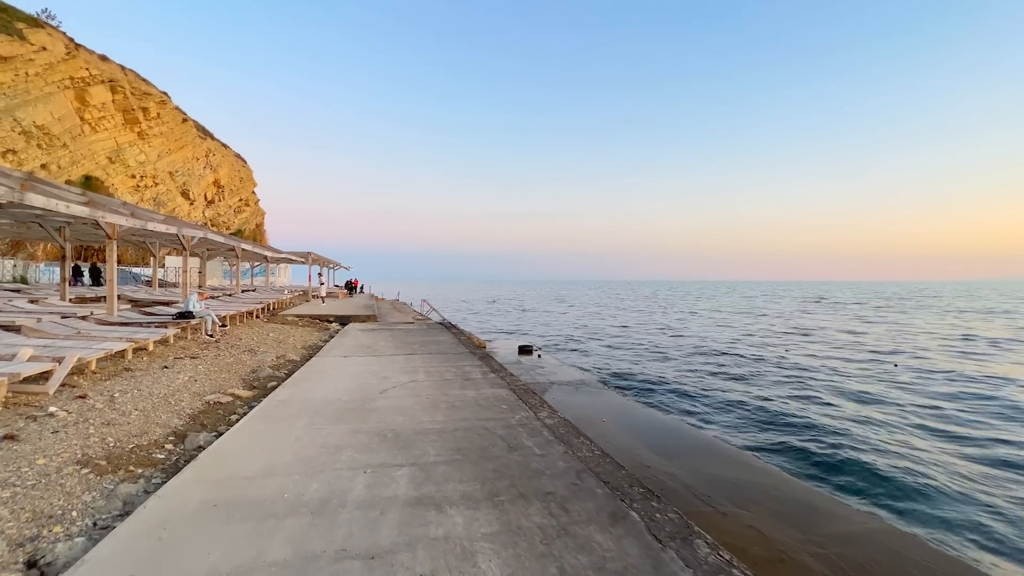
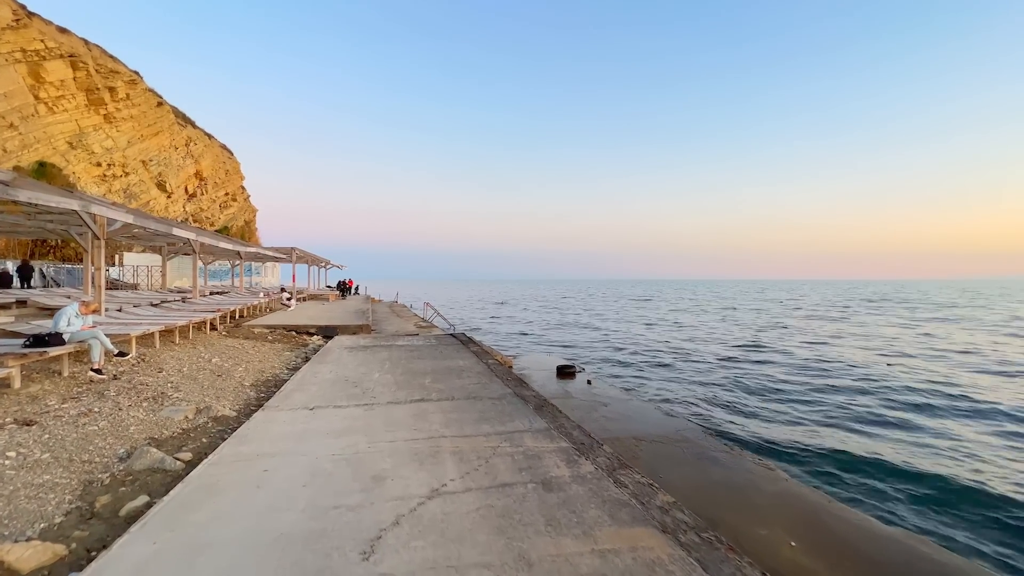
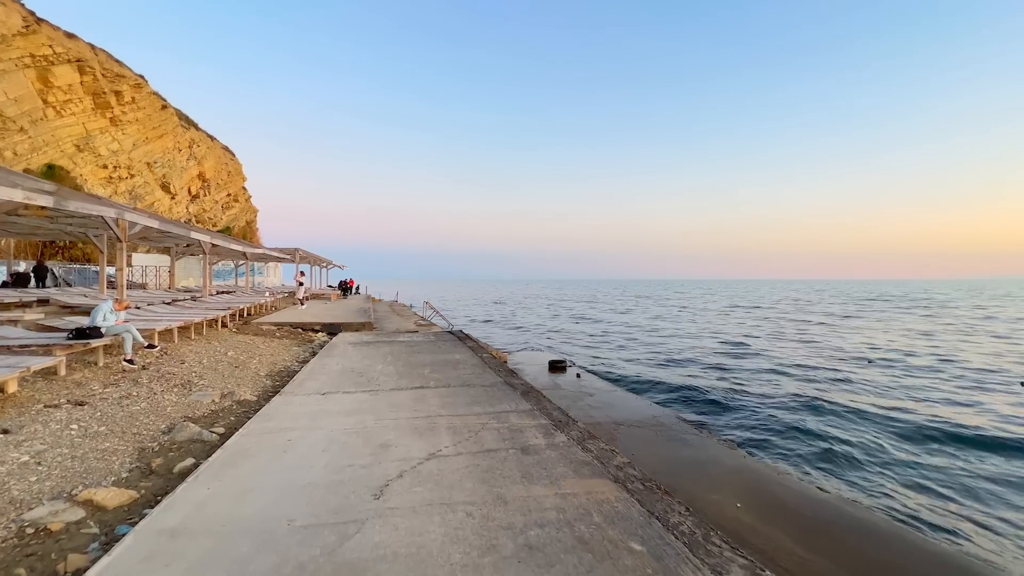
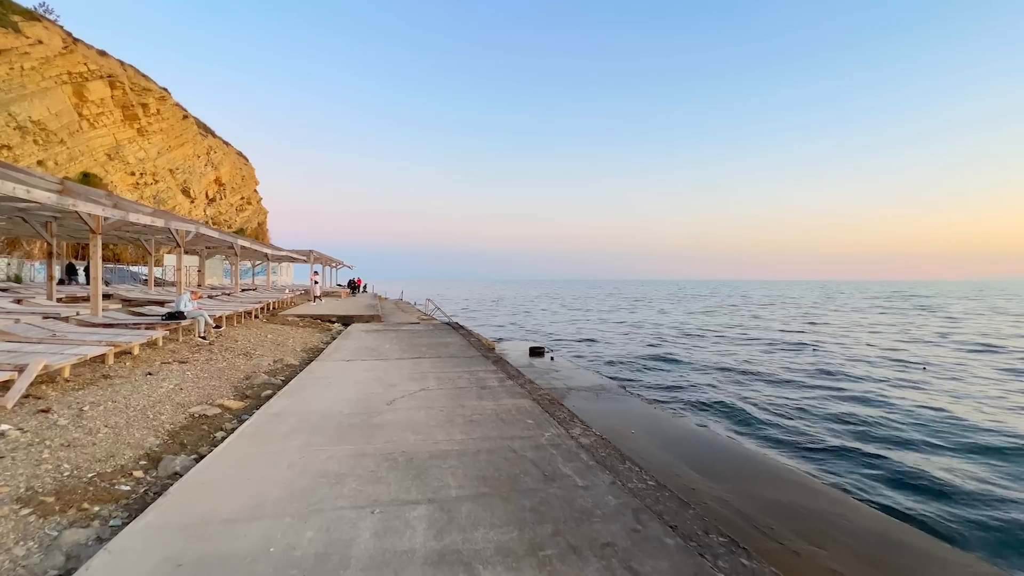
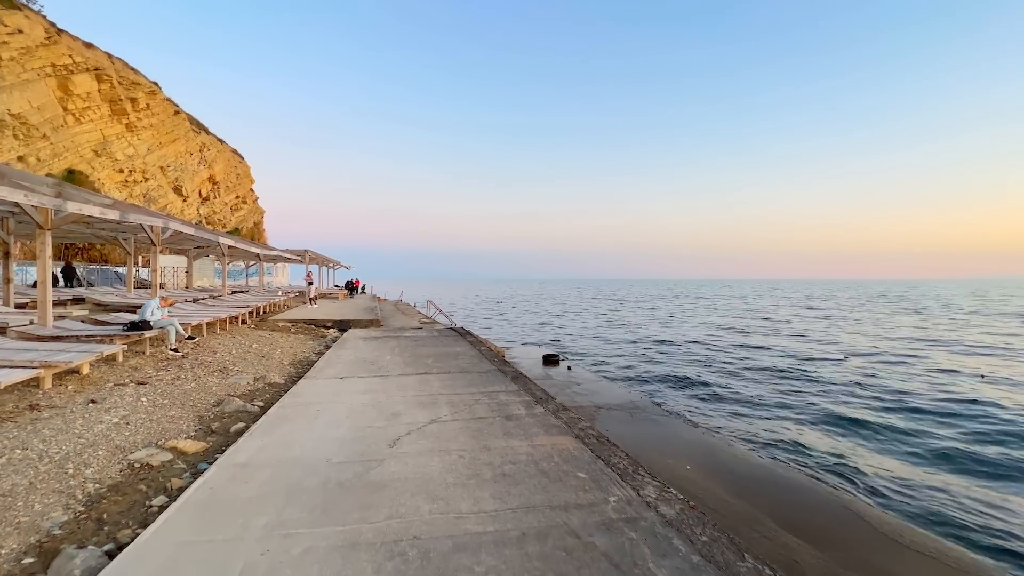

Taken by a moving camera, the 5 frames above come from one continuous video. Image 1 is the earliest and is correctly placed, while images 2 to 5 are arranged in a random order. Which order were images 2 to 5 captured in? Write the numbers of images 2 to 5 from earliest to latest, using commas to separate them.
4, 5, 3, 2
